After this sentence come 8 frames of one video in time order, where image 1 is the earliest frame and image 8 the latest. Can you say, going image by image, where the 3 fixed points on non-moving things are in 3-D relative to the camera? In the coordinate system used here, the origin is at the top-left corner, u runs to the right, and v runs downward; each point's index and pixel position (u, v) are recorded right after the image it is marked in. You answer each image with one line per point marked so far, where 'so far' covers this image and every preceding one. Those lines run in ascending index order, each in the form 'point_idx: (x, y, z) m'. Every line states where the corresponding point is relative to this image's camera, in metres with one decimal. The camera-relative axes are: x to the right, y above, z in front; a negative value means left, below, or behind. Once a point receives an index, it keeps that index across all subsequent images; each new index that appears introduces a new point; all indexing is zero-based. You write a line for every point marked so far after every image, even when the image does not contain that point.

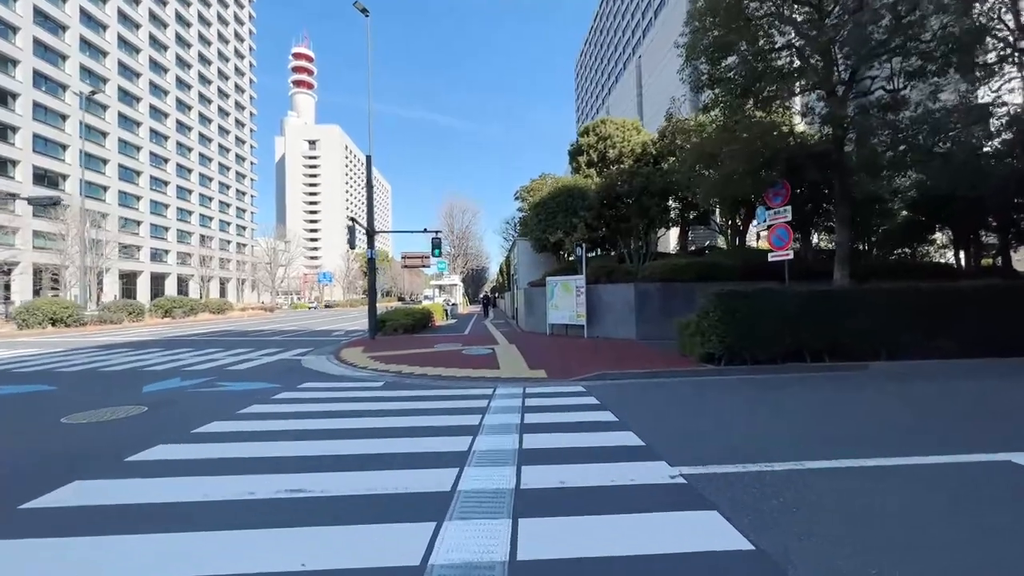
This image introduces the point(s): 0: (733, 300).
0: (+6.0, -0.3, +11.7) m
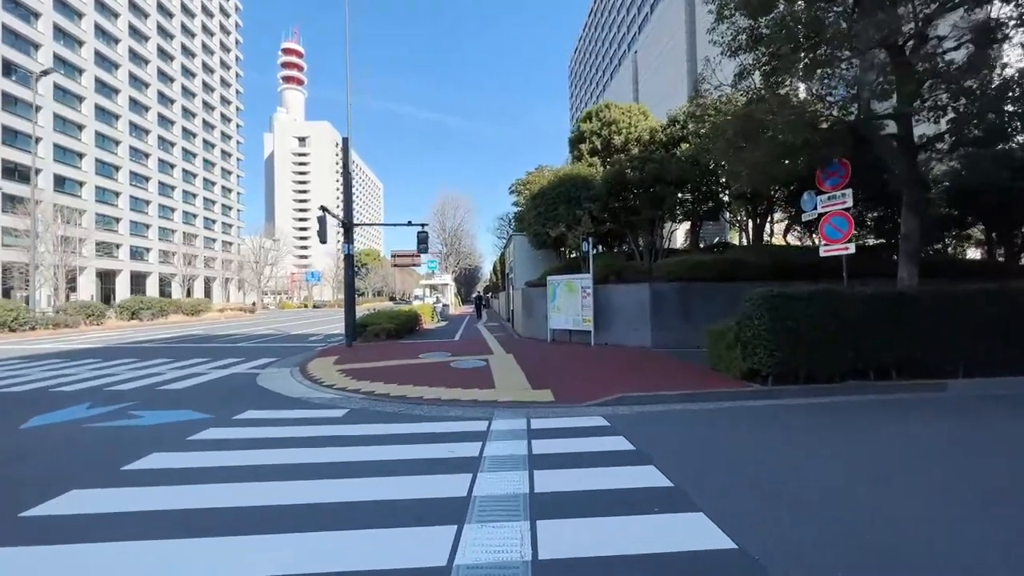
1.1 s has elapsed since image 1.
0: (+6.0, -0.4, +9.5) m
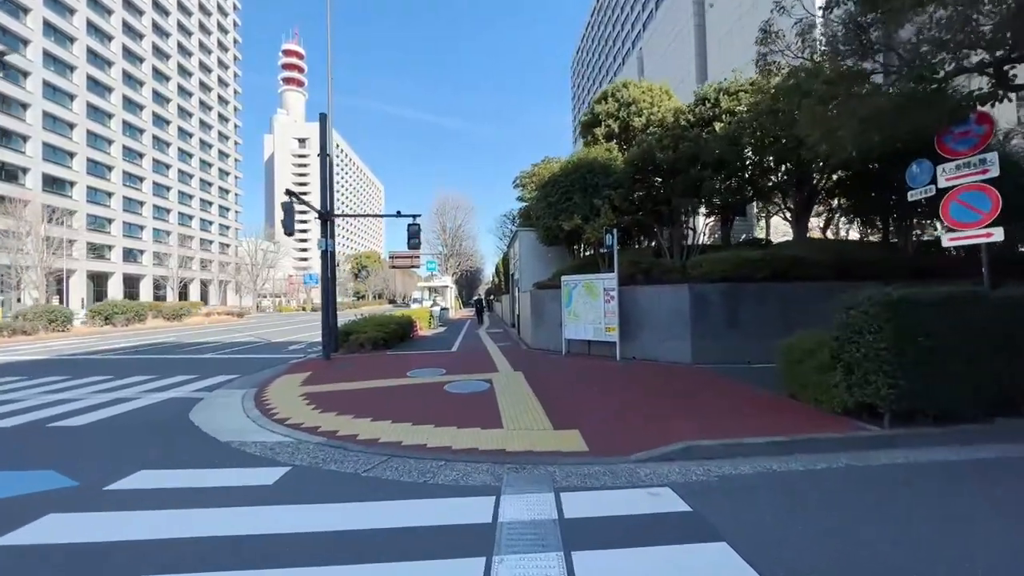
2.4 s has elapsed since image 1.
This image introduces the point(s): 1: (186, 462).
0: (+6.3, -0.4, +6.8) m
1: (-4.8, -2.5, +6.3) m
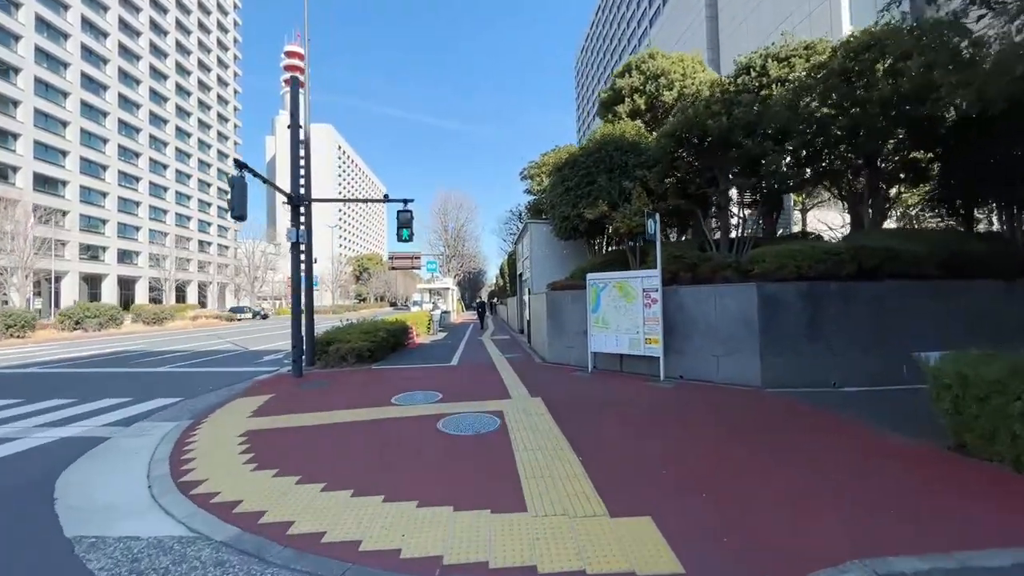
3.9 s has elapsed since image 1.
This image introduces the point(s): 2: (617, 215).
0: (+6.6, -0.3, +4.0) m
1: (-4.5, -2.5, +3.5) m
2: (+3.2, +2.3, +13.2) m
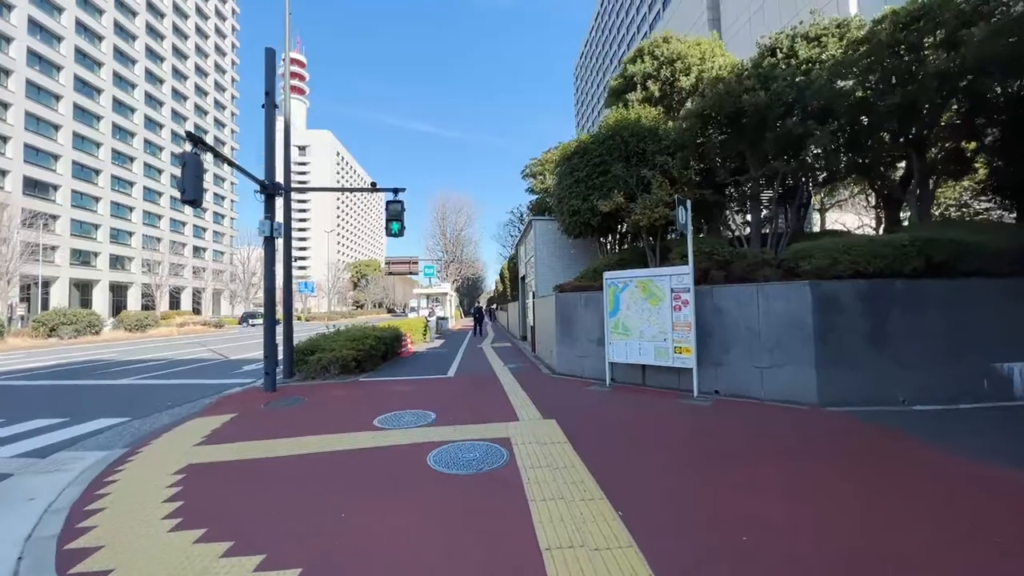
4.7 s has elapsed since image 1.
0: (+6.7, -0.2, +2.4) m
1: (-4.3, -2.4, +2.0) m
2: (+3.3, +2.2, +11.7) m
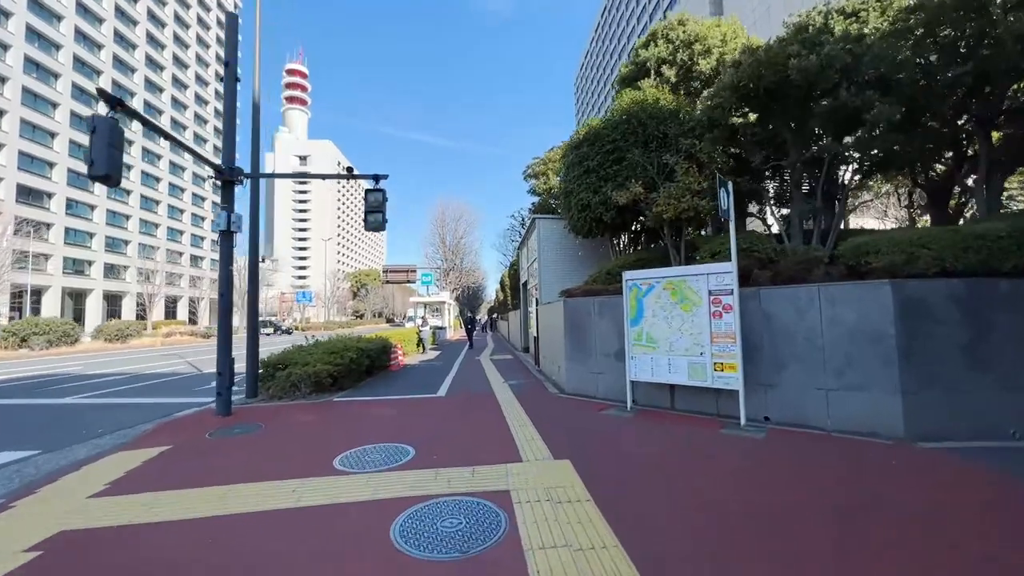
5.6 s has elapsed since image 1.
0: (+6.7, -0.1, +0.7) m
1: (-4.3, -2.3, +0.2) m
2: (+3.4, +2.1, +10.0) m
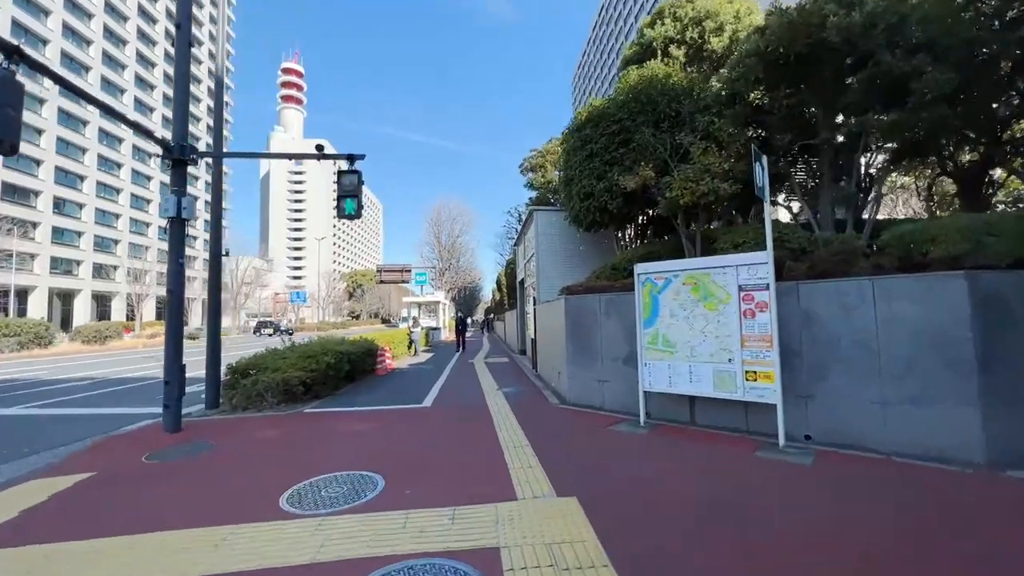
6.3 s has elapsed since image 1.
0: (+6.7, 0.0, -0.4) m
1: (-4.4, -2.2, -1.0) m
2: (+3.3, +2.2, +8.9) m
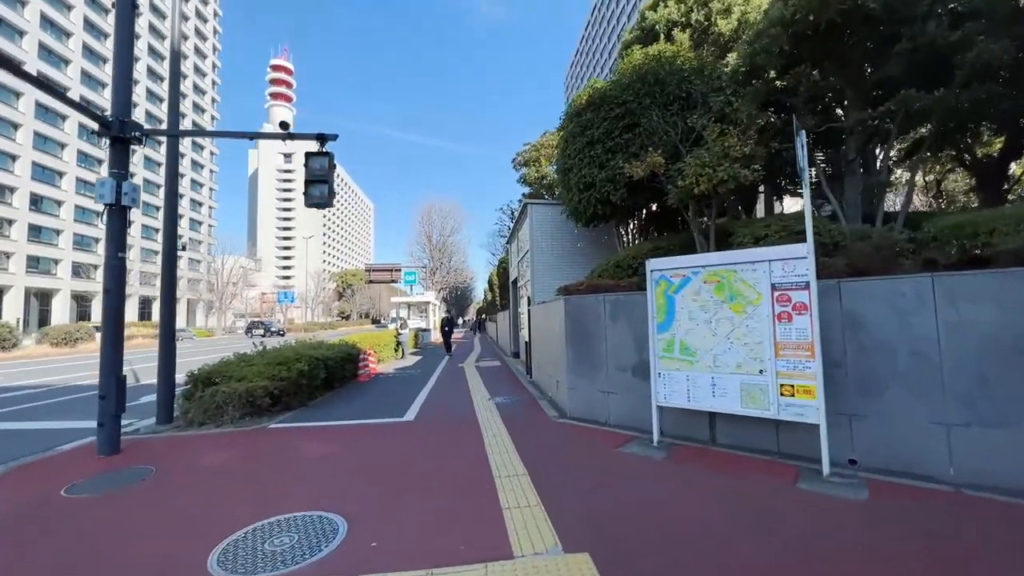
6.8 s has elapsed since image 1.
0: (+6.7, 0.0, -1.2) m
1: (-4.3, -2.1, -2.0) m
2: (+3.1, +2.2, +8.0) m
